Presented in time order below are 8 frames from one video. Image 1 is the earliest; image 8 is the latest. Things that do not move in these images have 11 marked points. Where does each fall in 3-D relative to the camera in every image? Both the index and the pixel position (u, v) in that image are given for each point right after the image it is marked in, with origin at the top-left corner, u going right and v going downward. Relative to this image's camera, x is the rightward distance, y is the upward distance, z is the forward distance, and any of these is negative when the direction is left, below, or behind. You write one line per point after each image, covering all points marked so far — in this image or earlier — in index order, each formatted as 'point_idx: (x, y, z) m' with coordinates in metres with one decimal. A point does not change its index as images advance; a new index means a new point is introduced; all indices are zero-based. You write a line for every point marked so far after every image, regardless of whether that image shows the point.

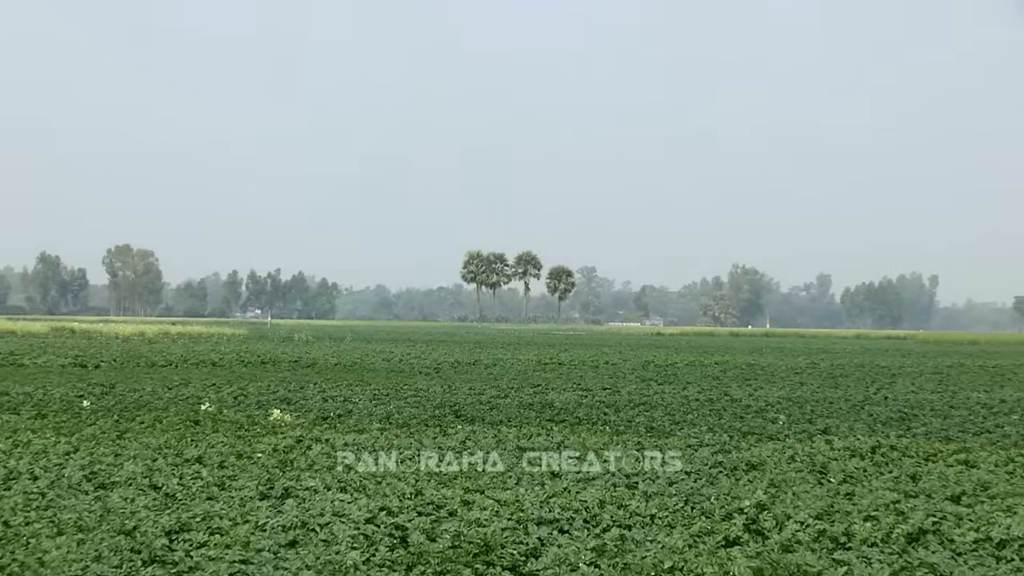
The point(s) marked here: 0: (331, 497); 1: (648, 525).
0: (-2.4, -2.7, +10.0) m
1: (+1.6, -2.9, +9.2) m
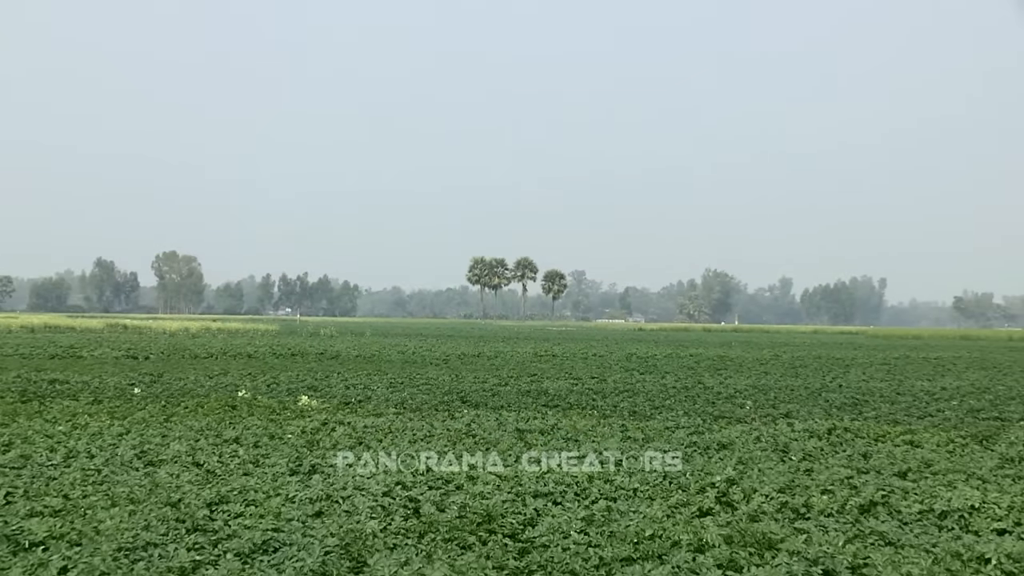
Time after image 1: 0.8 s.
0: (-2.4, -2.7, +11.0) m
1: (+1.6, -2.9, +10.2) m
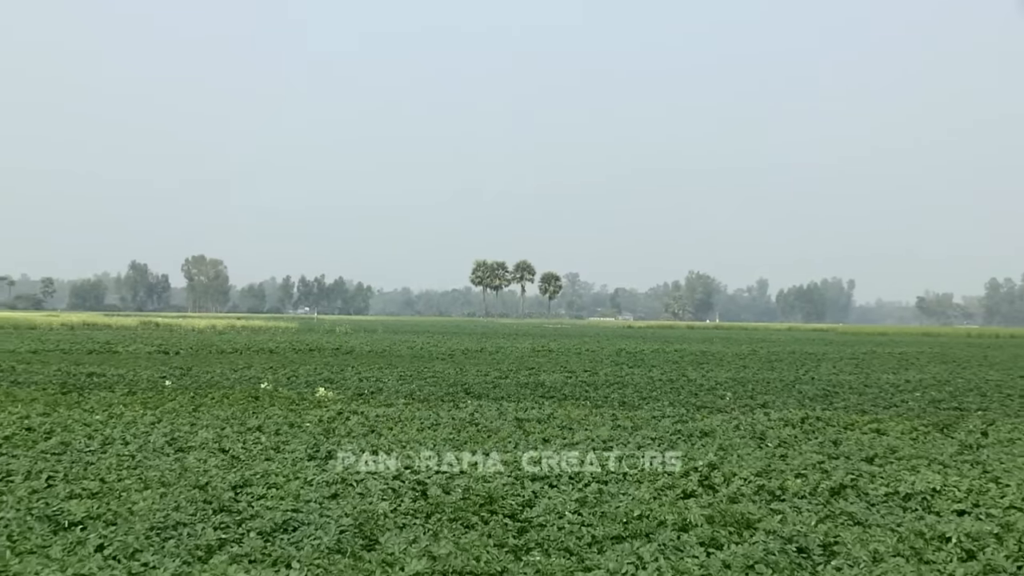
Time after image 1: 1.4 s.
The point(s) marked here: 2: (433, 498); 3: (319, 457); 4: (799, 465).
0: (-2.4, -2.7, +11.8) m
1: (+1.6, -2.9, +11.0) m
2: (-1.1, -3.0, +10.3) m
3: (-3.1, -2.7, +11.8) m
4: (+4.5, -2.8, +11.5) m
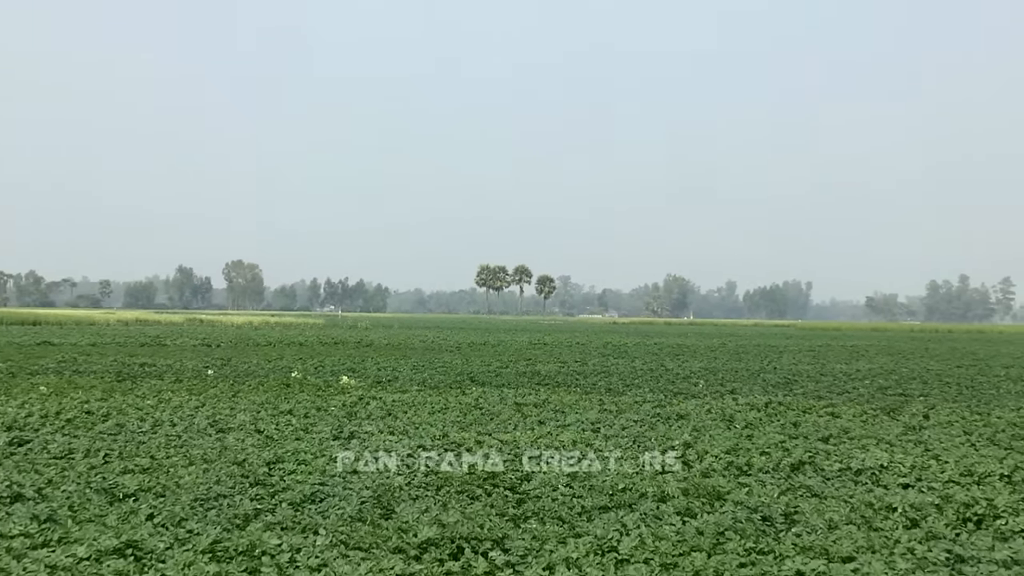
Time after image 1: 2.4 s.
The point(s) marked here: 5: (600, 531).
0: (-2.4, -2.7, +13.1) m
1: (+1.6, -2.9, +12.3) m
2: (-1.1, -3.0, +11.6) m
3: (-3.1, -2.7, +13.1) m
4: (+4.5, -2.8, +12.8) m
5: (+1.3, -3.5, +10.1) m
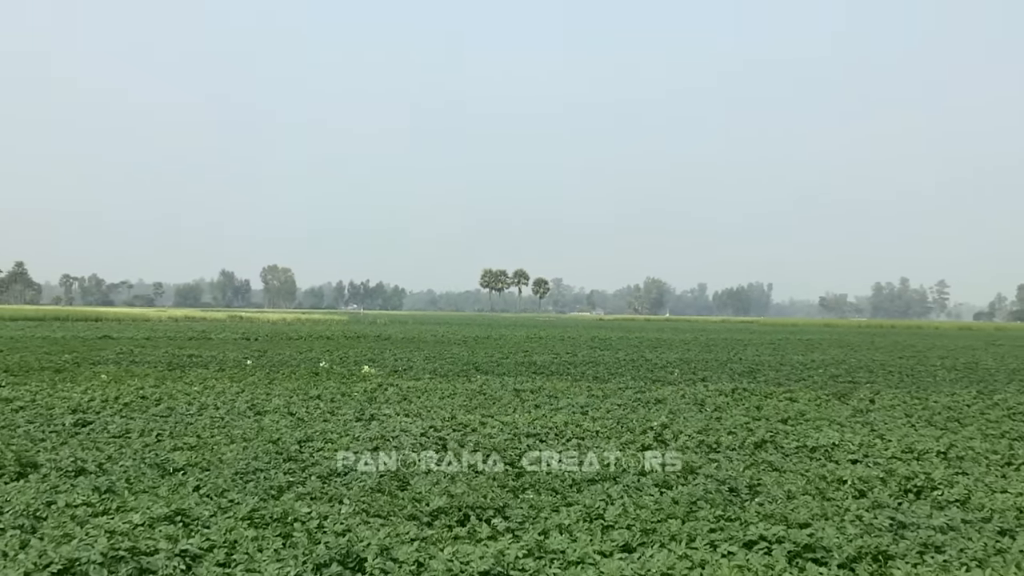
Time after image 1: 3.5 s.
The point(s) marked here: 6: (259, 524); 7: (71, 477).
0: (-2.4, -2.8, +14.7) m
1: (+1.6, -2.9, +13.9) m
2: (-1.1, -3.0, +13.2) m
3: (-3.1, -2.7, +14.7) m
4: (+4.5, -2.8, +14.3) m
5: (+1.3, -3.5, +11.6) m
6: (-3.9, -3.7, +10.8) m
7: (-7.6, -3.2, +12.1) m
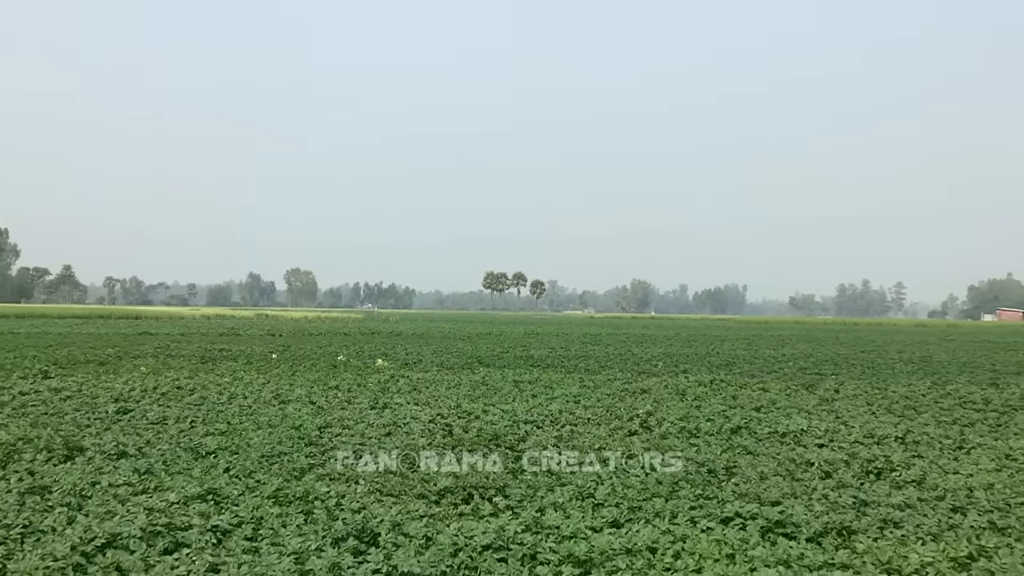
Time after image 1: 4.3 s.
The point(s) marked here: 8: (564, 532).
0: (-2.4, -2.8, +16.0) m
1: (+1.6, -2.9, +15.2) m
2: (-1.1, -3.1, +14.5) m
3: (-3.1, -2.7, +16.0) m
4: (+4.5, -2.8, +15.6) m
5: (+1.3, -3.5, +12.9) m
6: (-3.9, -3.7, +12.2) m
7: (-7.6, -3.3, +13.4) m
8: (+0.8, -3.9, +11.2) m
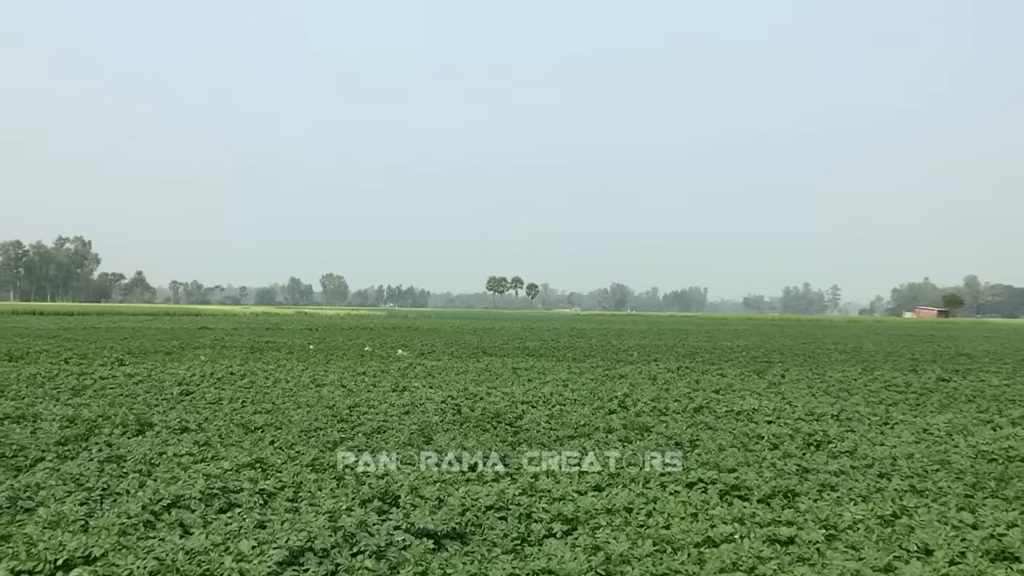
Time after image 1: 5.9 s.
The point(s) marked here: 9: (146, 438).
0: (-2.4, -2.8, +18.6) m
1: (+1.6, -3.0, +17.8) m
2: (-1.2, -3.1, +17.1) m
3: (-3.1, -2.8, +18.6) m
4: (+4.5, -2.9, +18.2) m
5: (+1.2, -3.6, +15.5) m
6: (-4.0, -3.8, +14.8) m
7: (-7.6, -3.3, +16.0) m
8: (+0.8, -4.0, +13.8) m
9: (-8.2, -3.4, +15.8) m
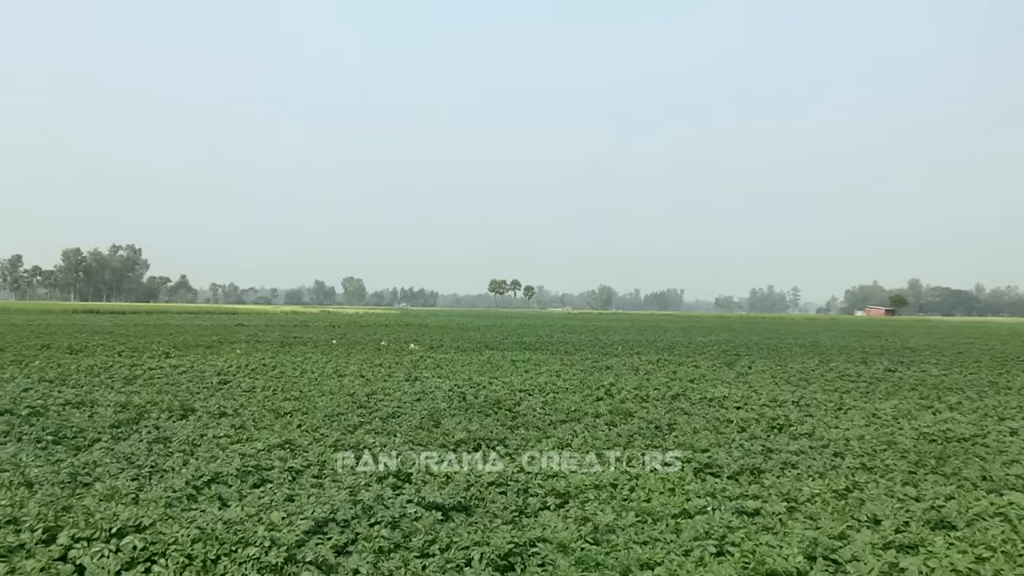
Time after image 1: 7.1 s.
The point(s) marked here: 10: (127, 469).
0: (-2.4, -2.8, +20.8) m
1: (+1.6, -3.0, +19.9) m
2: (-1.2, -3.1, +19.3) m
3: (-3.1, -2.8, +20.8) m
4: (+4.5, -2.9, +20.4) m
5: (+1.2, -3.6, +17.7) m
6: (-4.0, -3.8, +17.0) m
7: (-7.6, -3.3, +18.2) m
8: (+0.8, -4.1, +16.0) m
9: (-8.2, -3.4, +18.0) m
10: (-8.4, -4.0, +15.6) m
